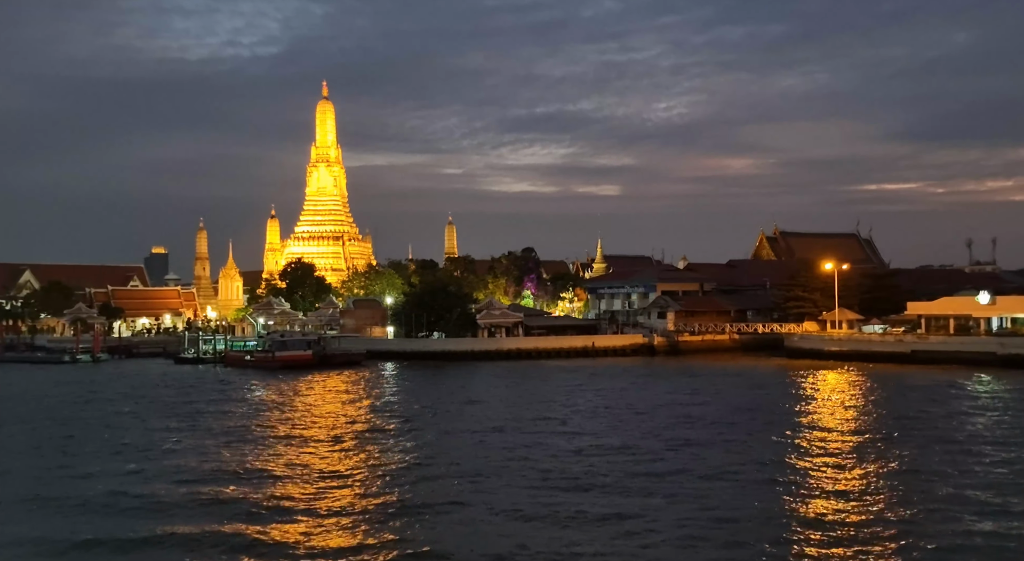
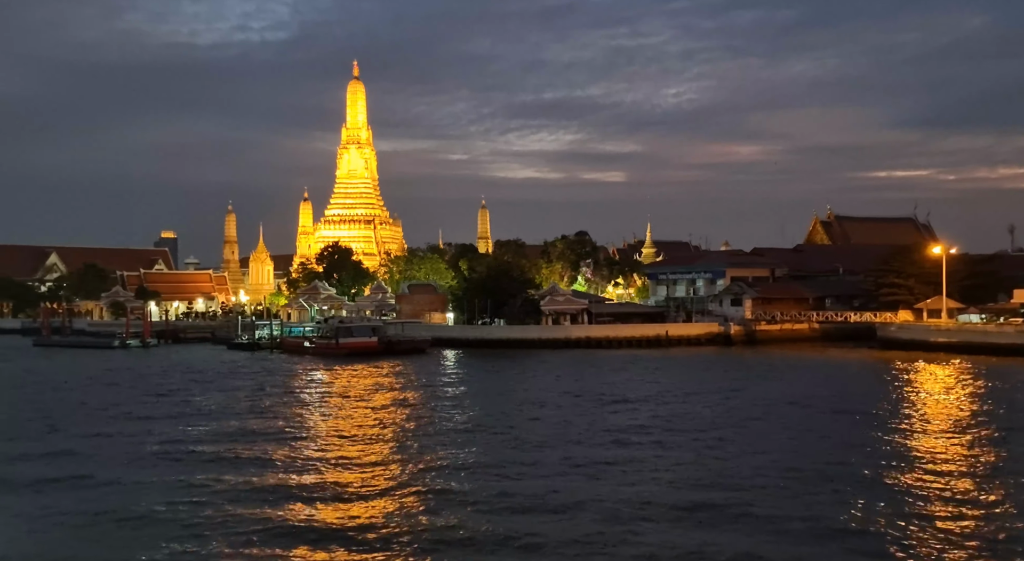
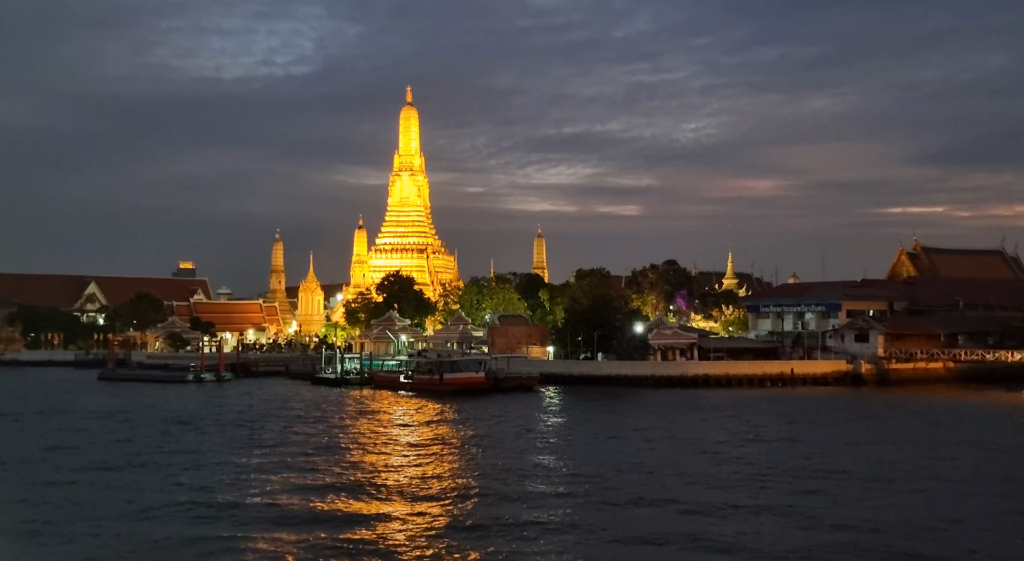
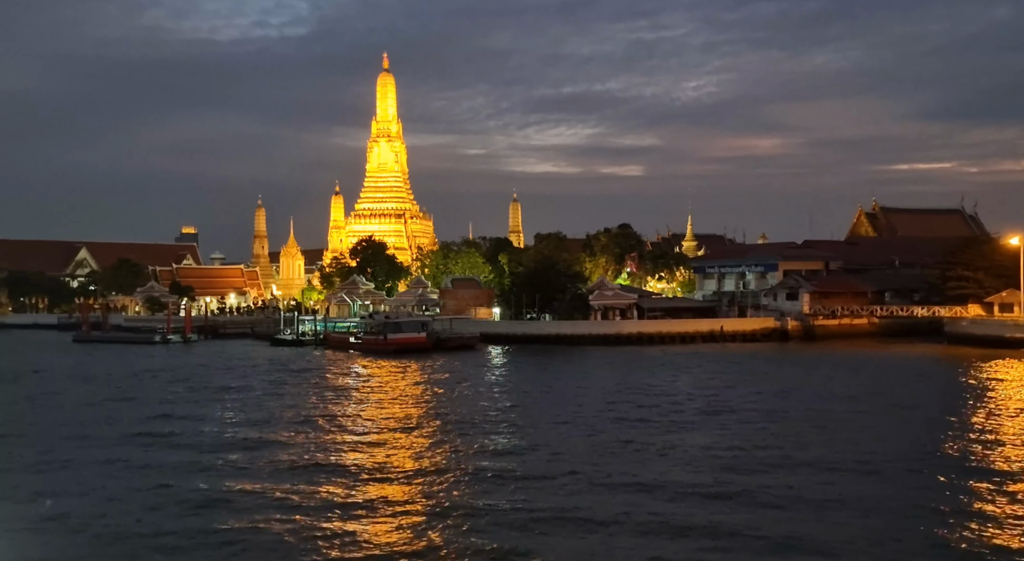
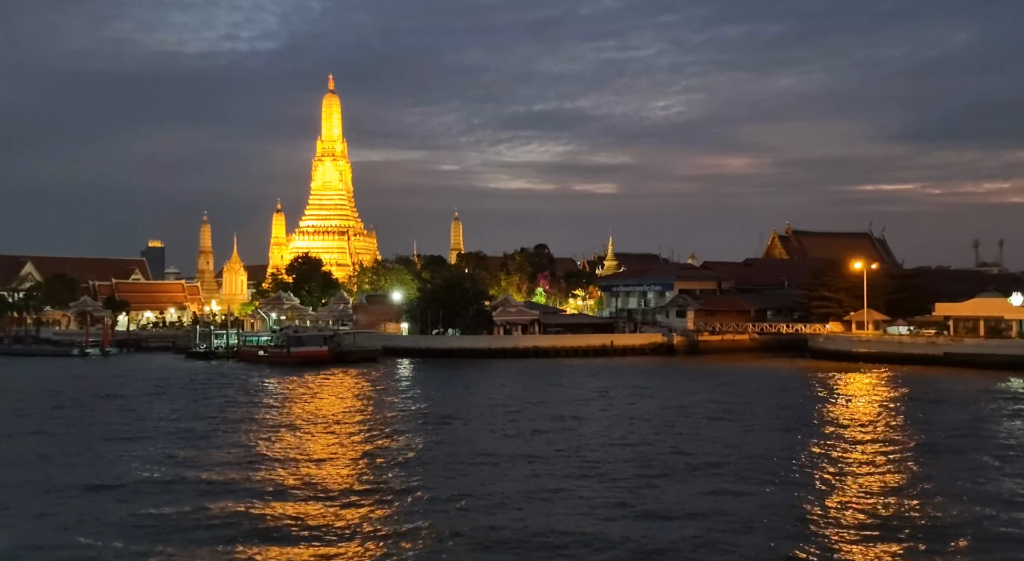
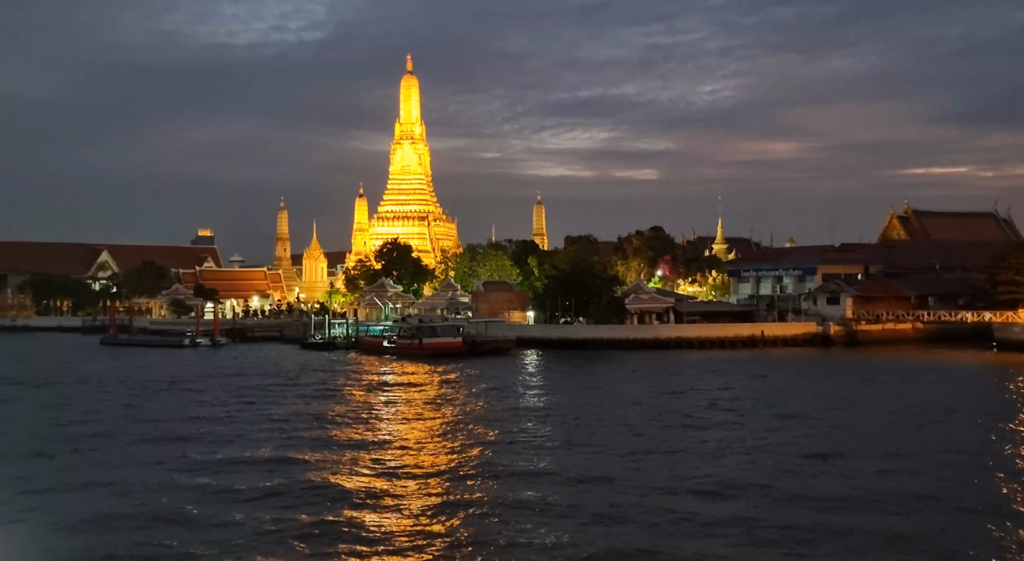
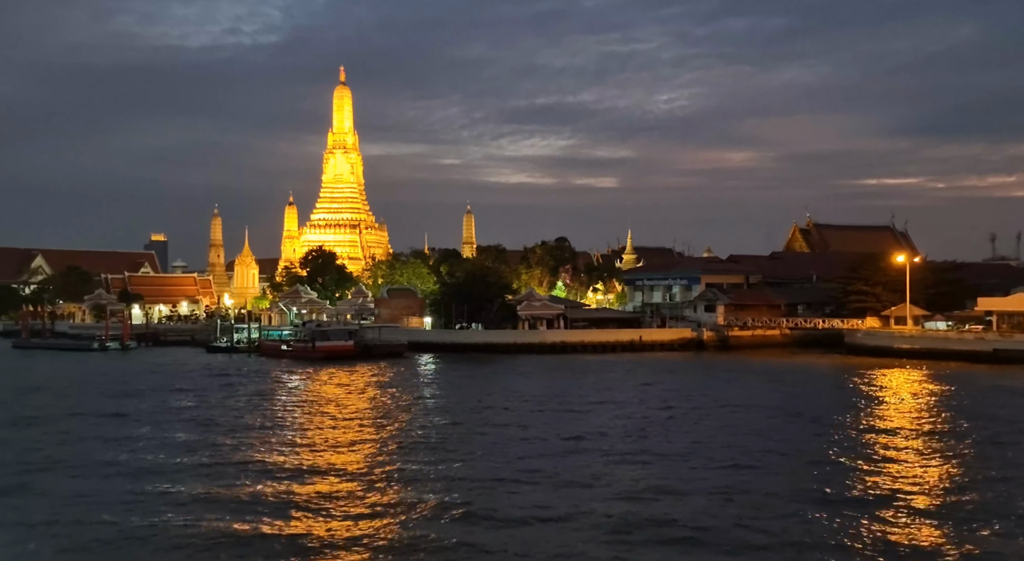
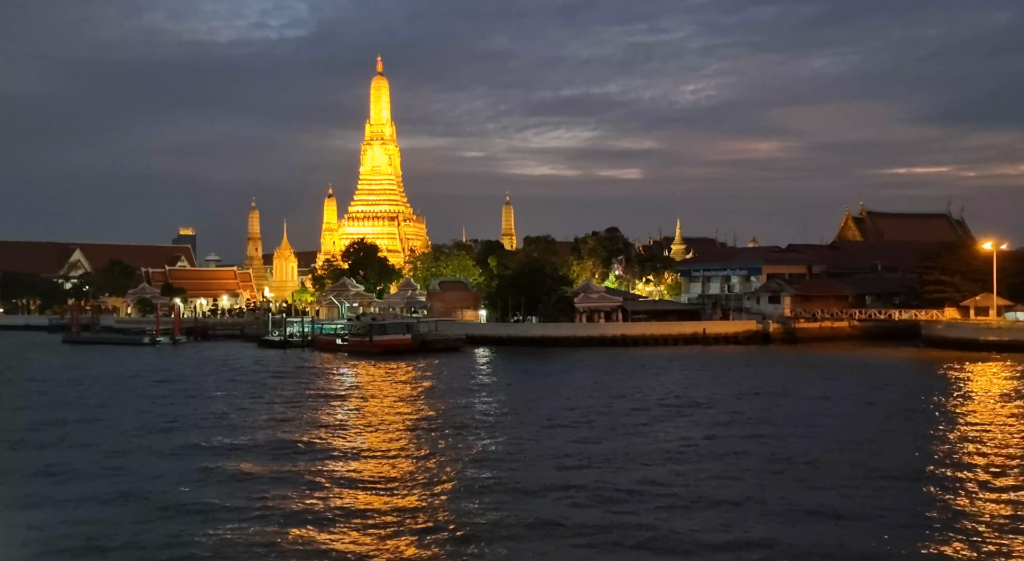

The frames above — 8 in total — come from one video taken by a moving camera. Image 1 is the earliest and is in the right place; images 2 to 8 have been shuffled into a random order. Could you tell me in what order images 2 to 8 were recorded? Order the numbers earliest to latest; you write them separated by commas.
5, 7, 2, 8, 4, 6, 3
